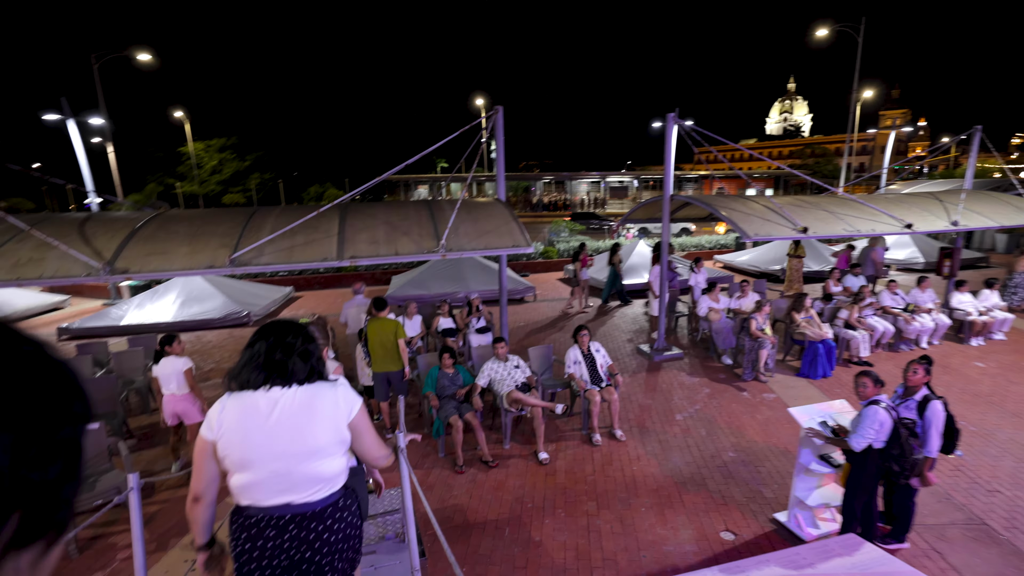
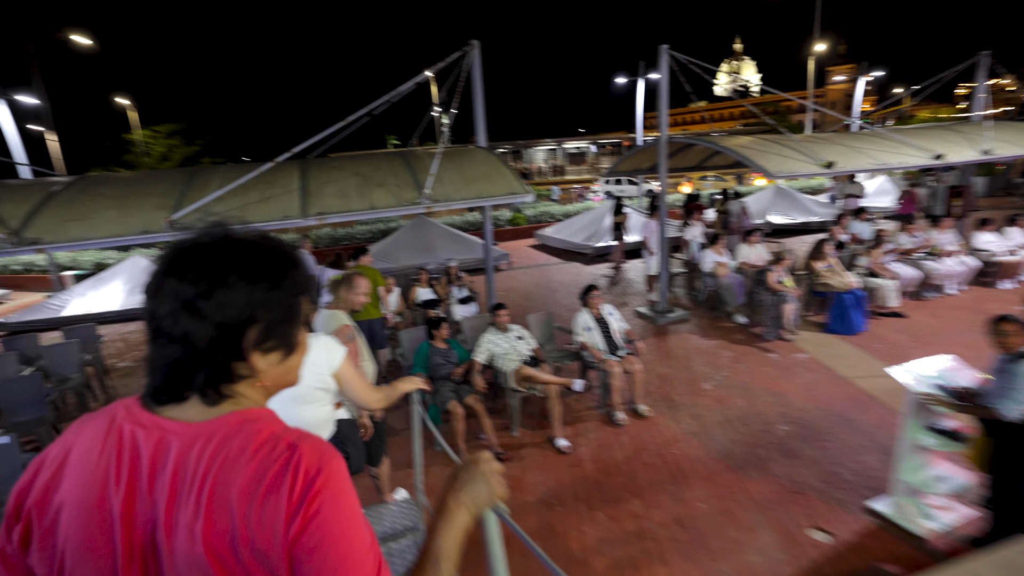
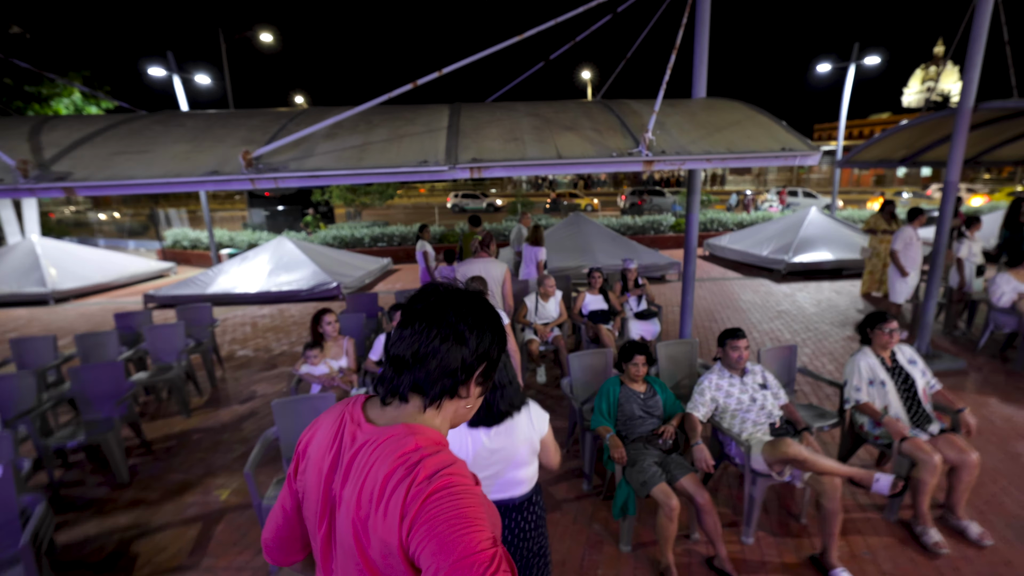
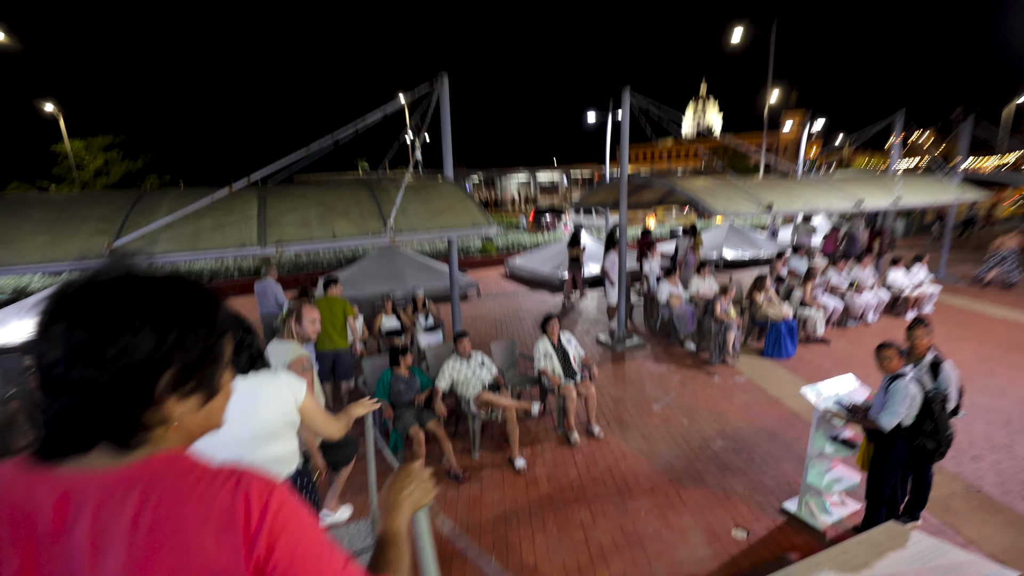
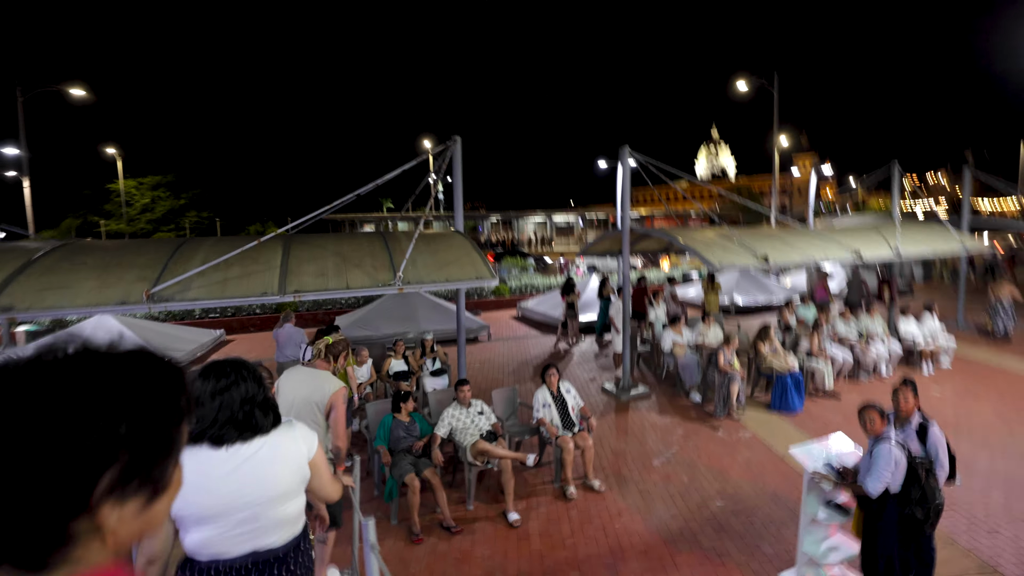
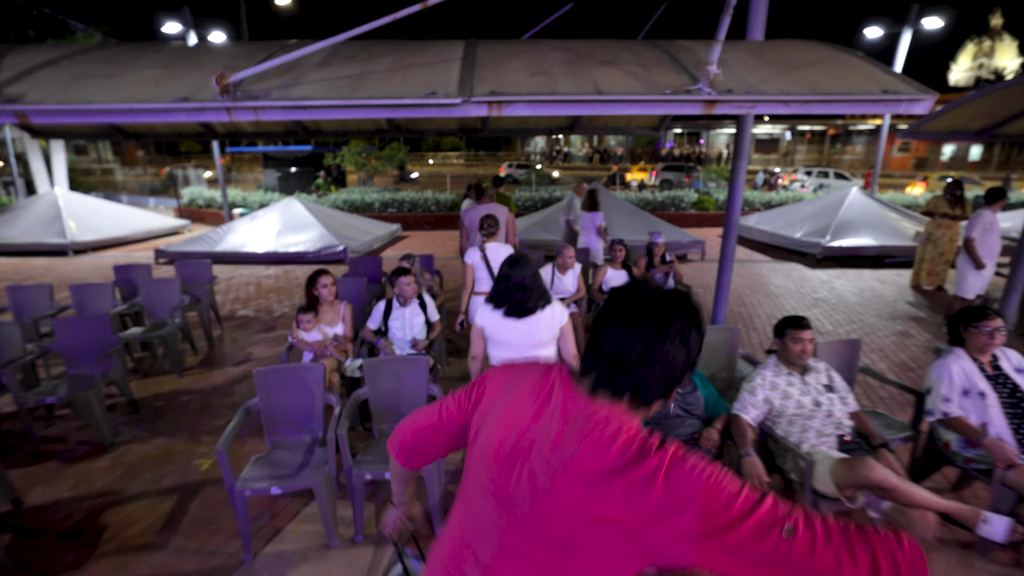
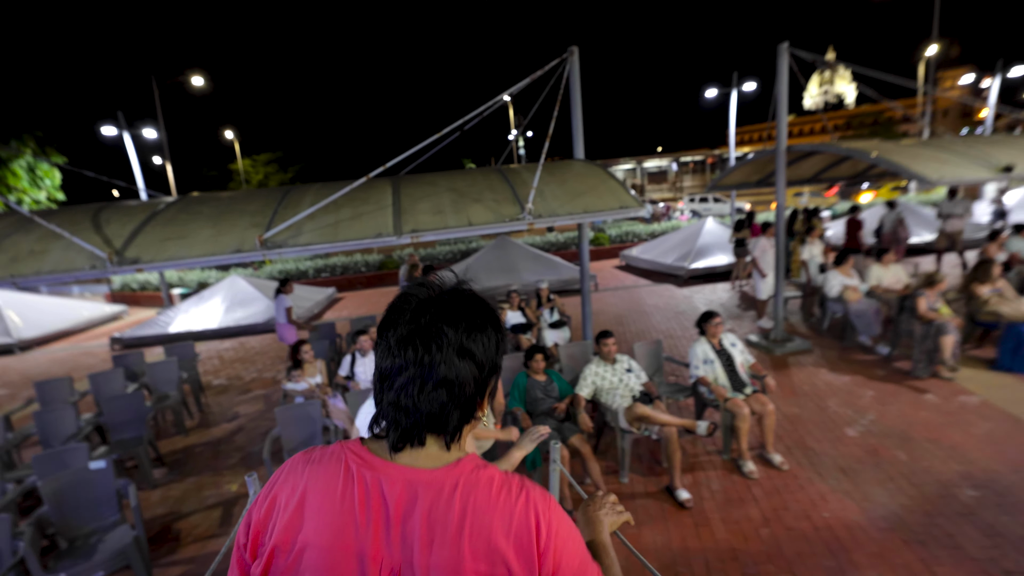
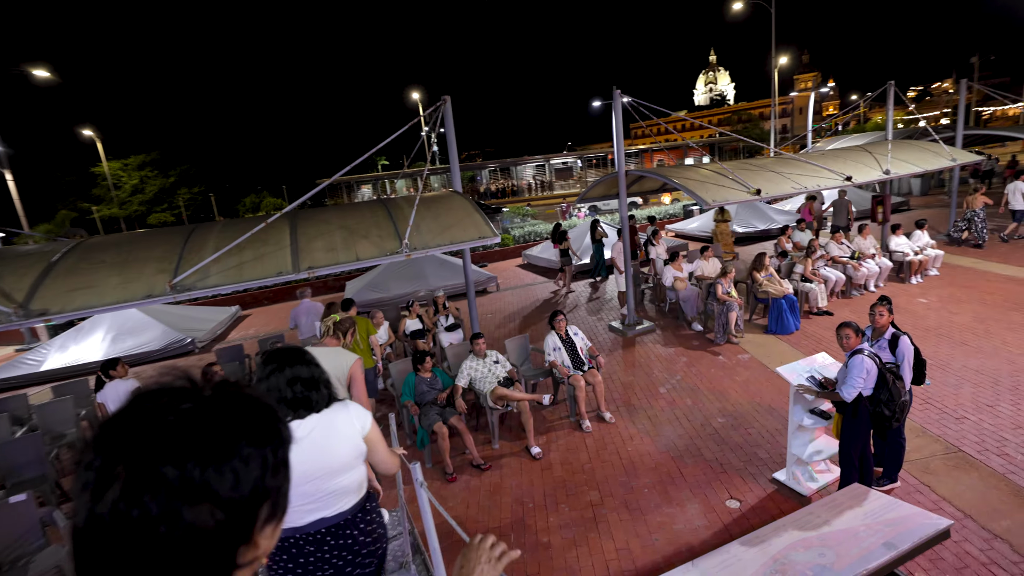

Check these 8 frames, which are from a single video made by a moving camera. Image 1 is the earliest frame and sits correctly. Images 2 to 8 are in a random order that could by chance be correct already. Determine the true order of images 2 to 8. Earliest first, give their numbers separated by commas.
8, 5, 4, 2, 7, 3, 6
